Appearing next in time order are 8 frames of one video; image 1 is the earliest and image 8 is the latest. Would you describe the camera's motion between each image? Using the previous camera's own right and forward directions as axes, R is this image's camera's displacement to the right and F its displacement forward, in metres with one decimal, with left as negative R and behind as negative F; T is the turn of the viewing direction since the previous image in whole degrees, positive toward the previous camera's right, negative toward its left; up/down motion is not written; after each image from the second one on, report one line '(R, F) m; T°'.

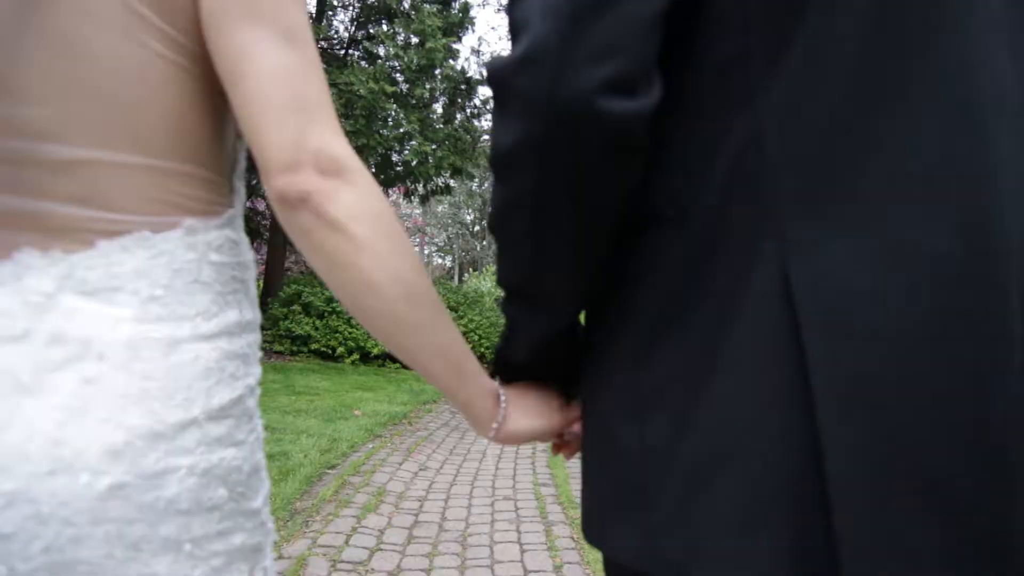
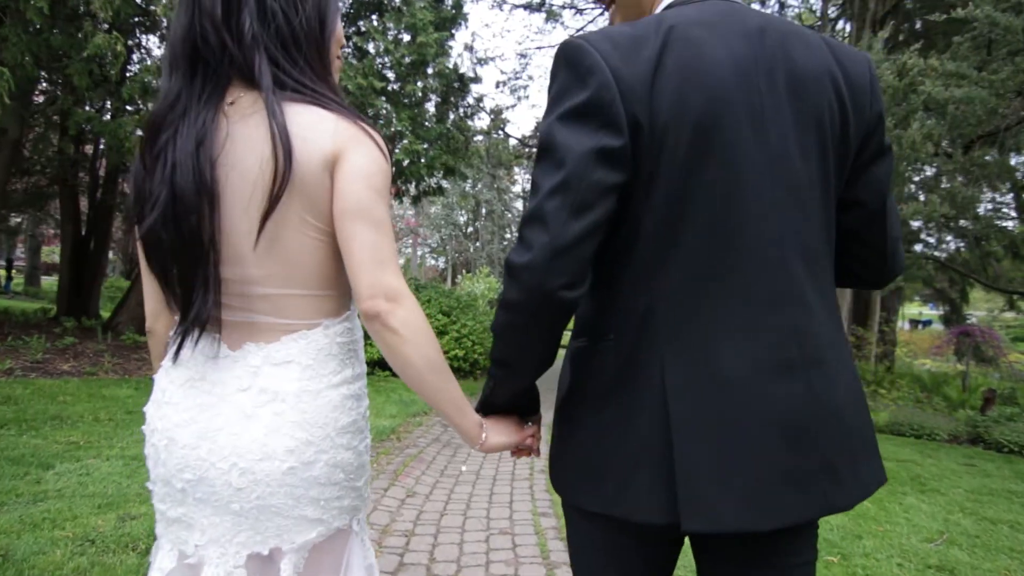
(0.0, +0.4) m; +1°
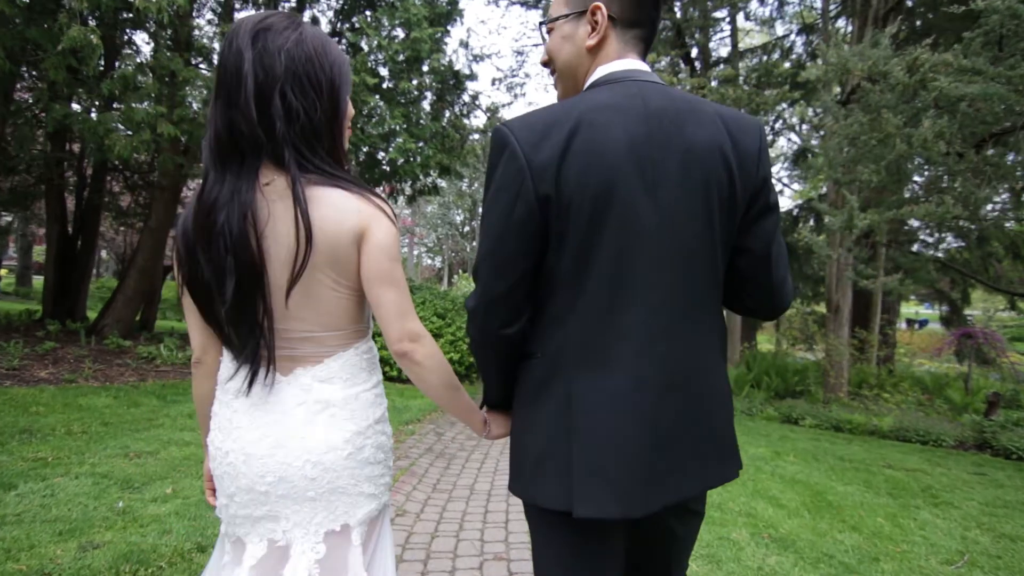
(0.0, +0.2) m; 0°
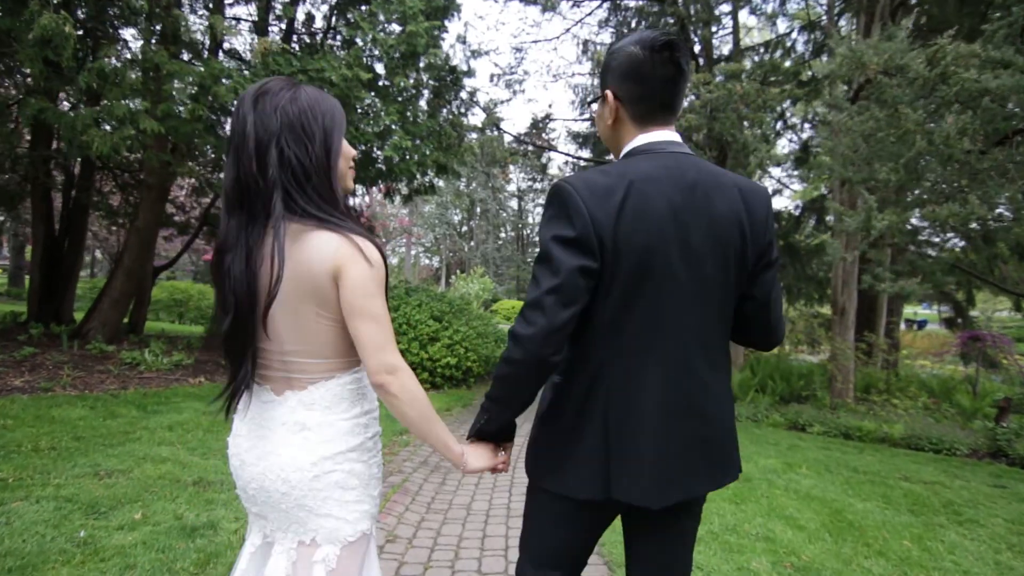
(0.0, +0.3) m; 0°
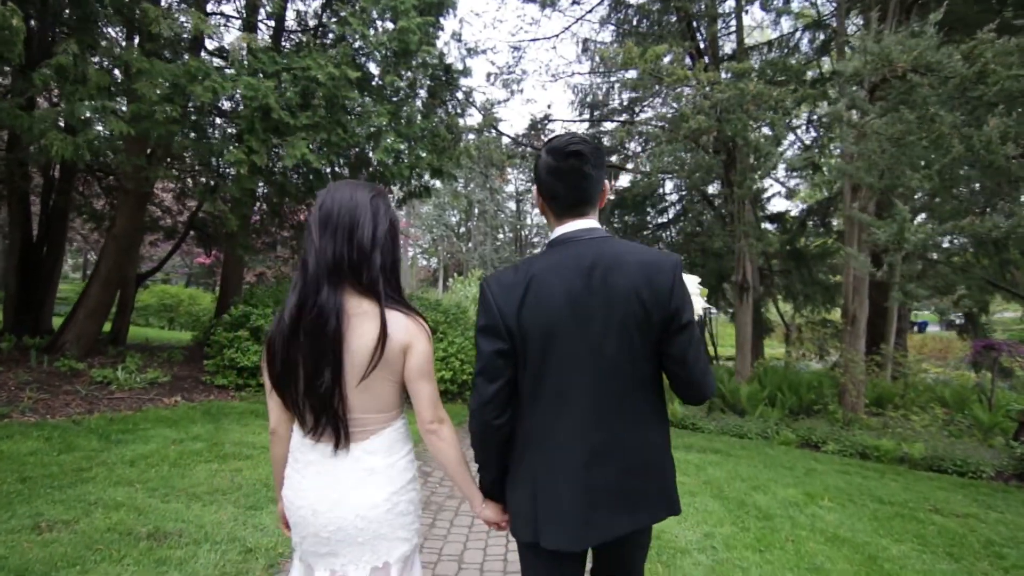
(0.0, +0.5) m; 0°
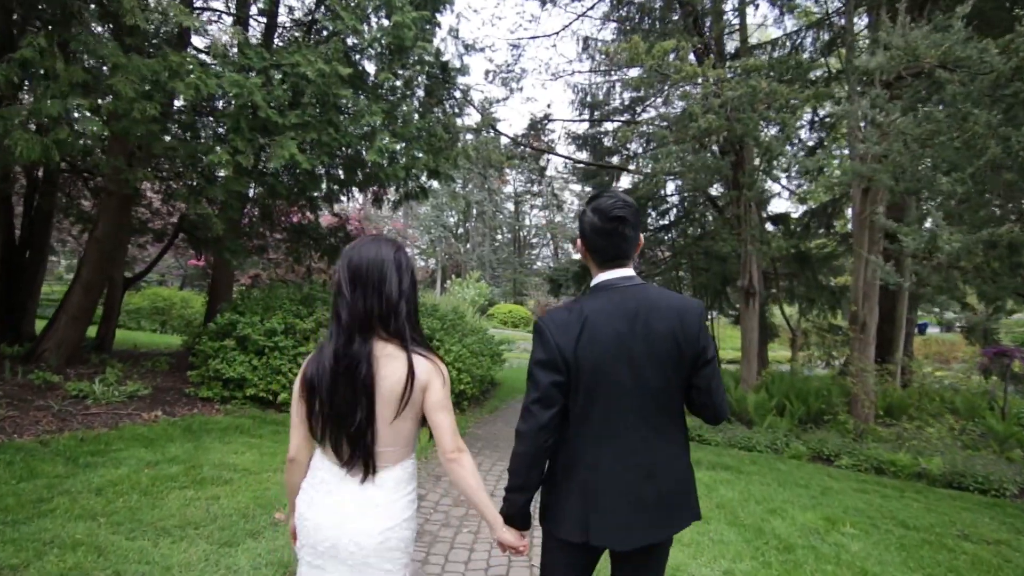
(0.0, +0.4) m; 0°
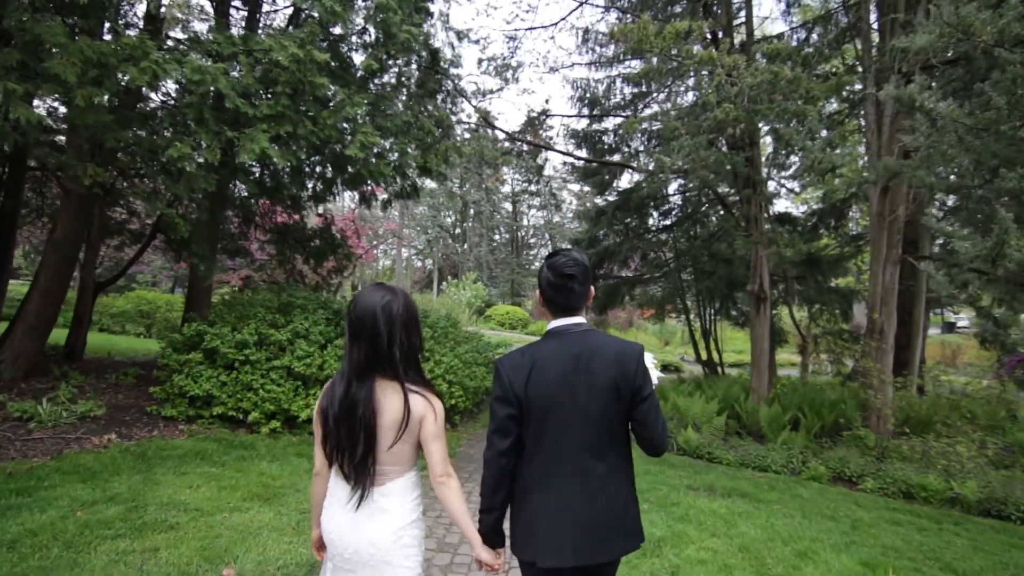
(0.0, +0.7) m; 0°
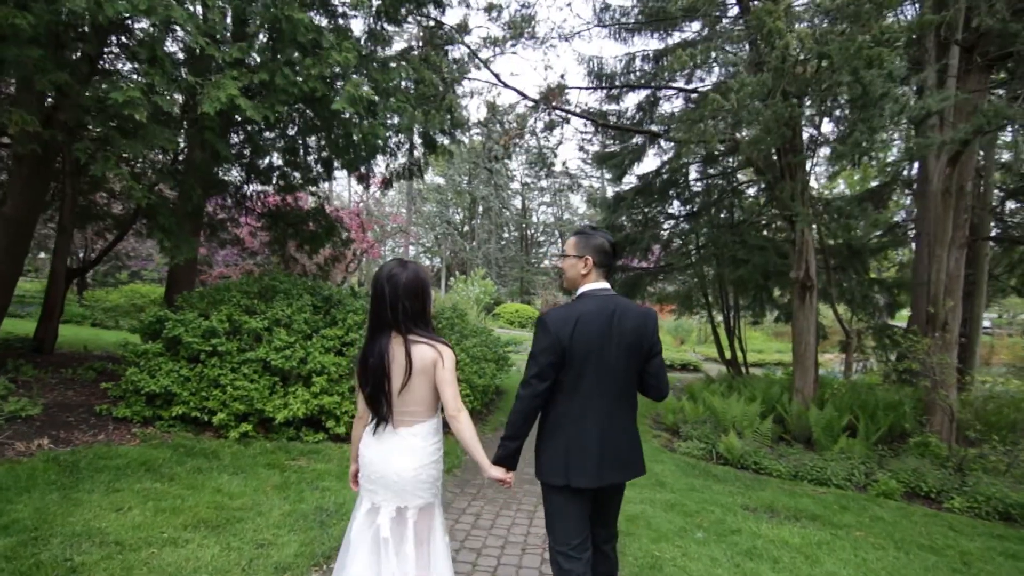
(-0.1, +1.2) m; -1°
